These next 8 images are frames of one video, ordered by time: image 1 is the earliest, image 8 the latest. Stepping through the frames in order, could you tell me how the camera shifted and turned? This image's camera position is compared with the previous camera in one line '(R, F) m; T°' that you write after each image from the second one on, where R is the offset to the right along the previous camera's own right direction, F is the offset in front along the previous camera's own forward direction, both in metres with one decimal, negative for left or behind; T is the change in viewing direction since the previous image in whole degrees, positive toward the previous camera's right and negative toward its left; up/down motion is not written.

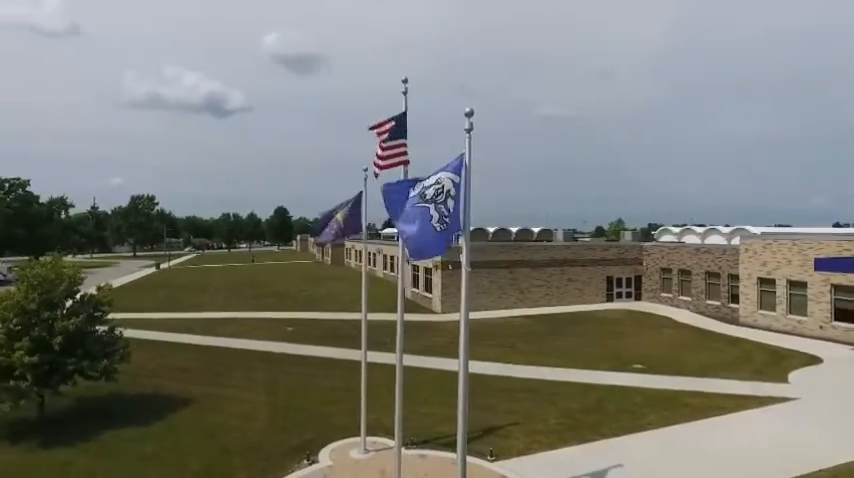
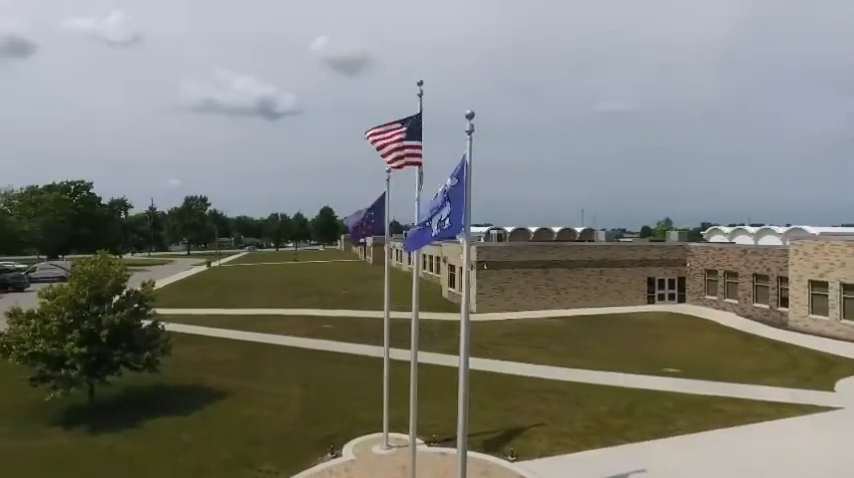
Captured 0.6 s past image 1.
(+0.6, -0.1) m; -5°
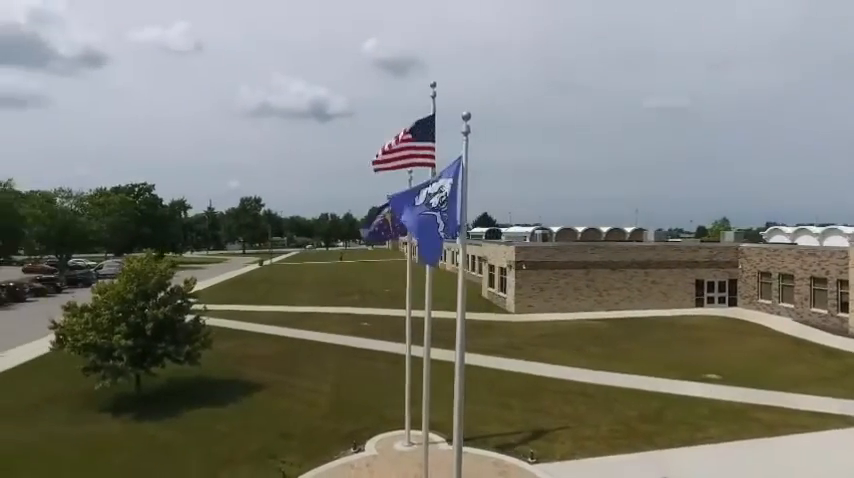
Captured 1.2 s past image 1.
(+0.7, -0.1) m; -5°
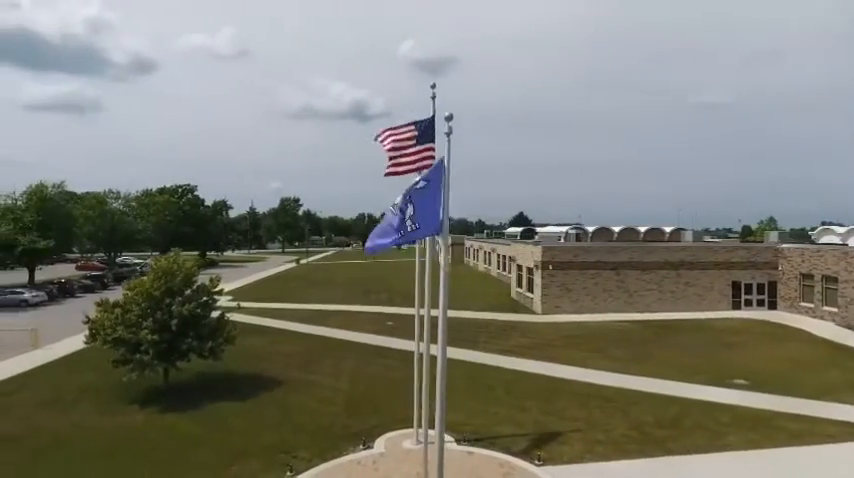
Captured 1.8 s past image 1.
(+0.8, 0.0) m; -4°
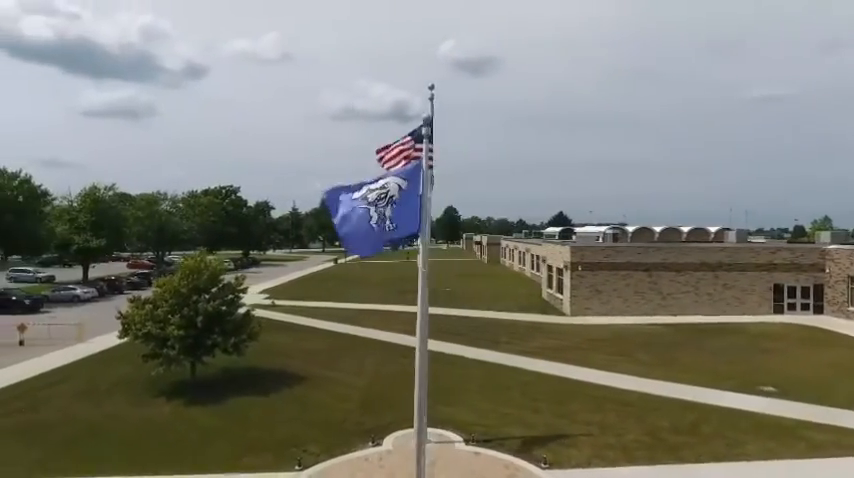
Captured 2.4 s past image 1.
(+0.9, 0.0) m; -5°
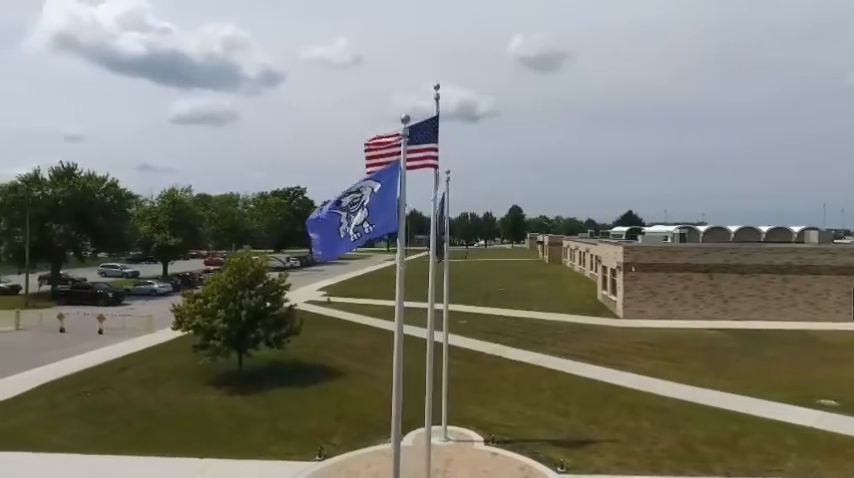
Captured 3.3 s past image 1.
(+1.3, 0.0) m; -7°
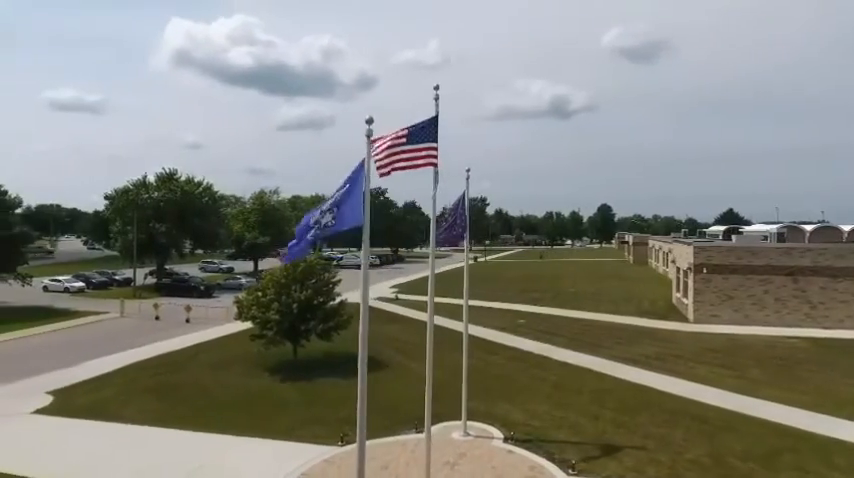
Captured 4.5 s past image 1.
(+1.9, -0.1) m; -10°
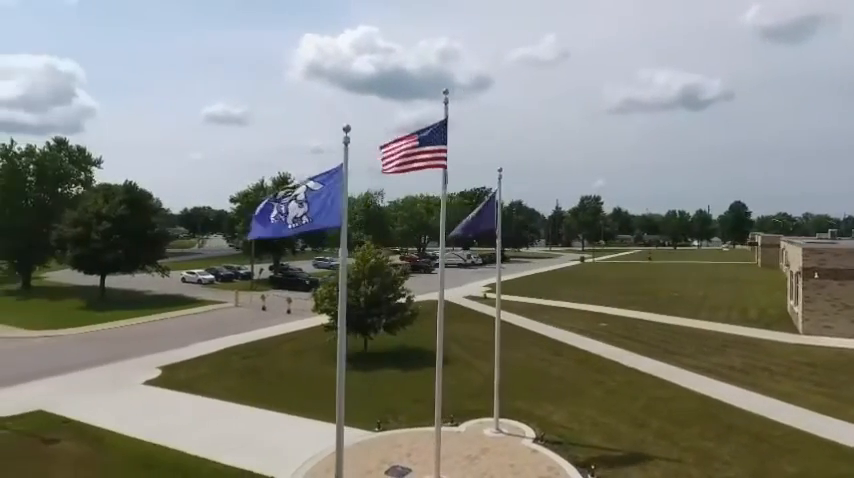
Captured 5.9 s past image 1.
(+2.3, -0.2) m; -13°
